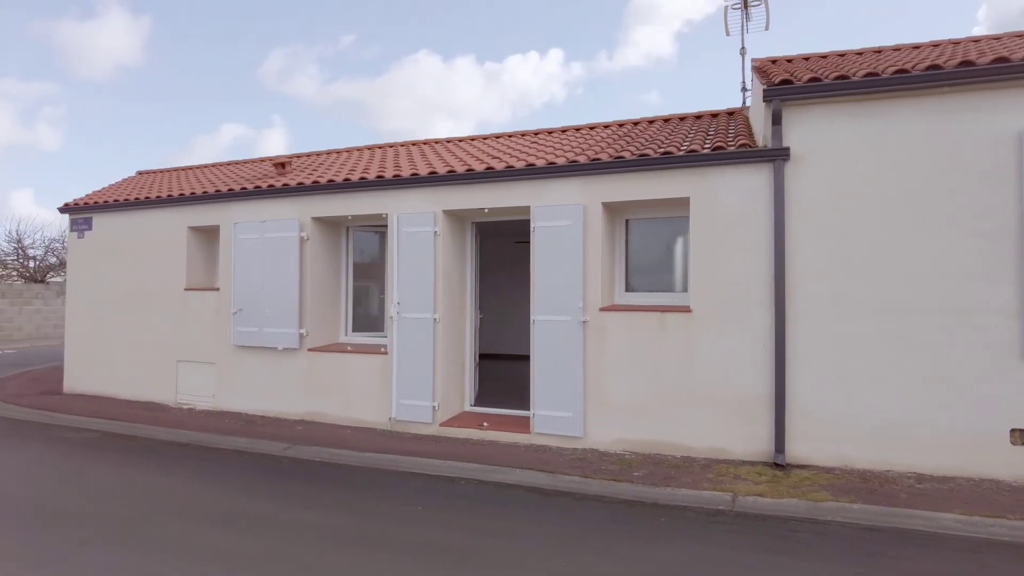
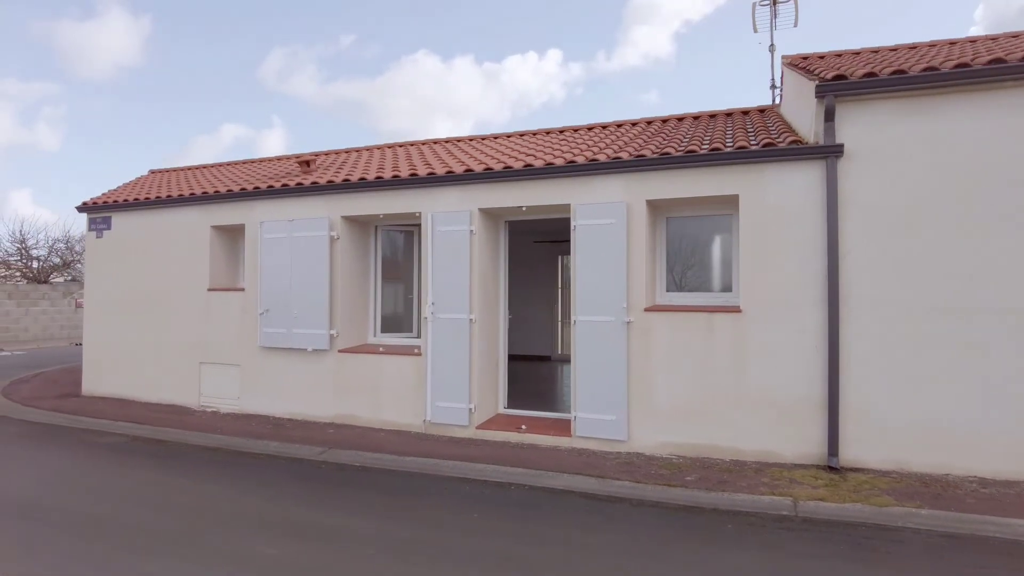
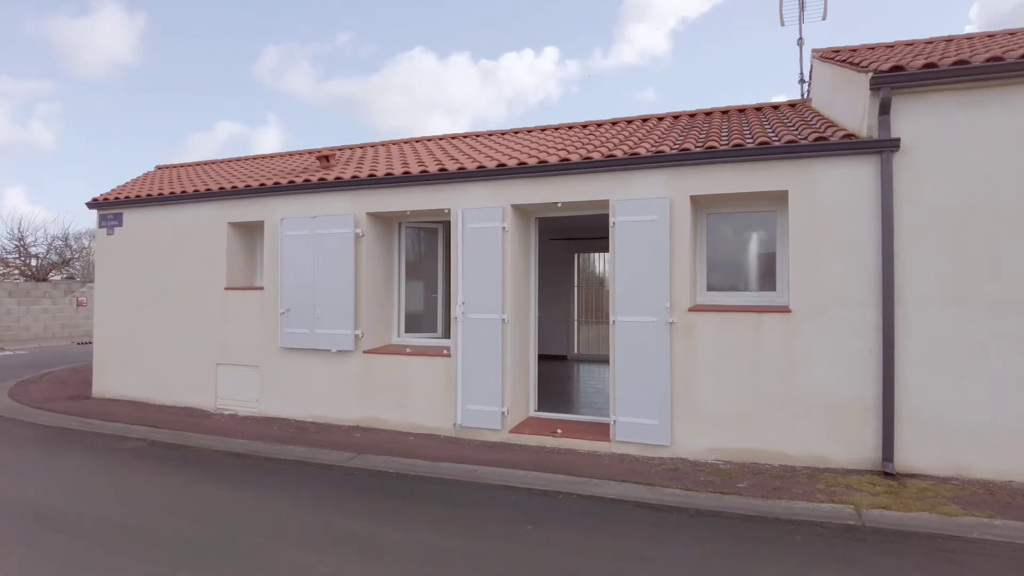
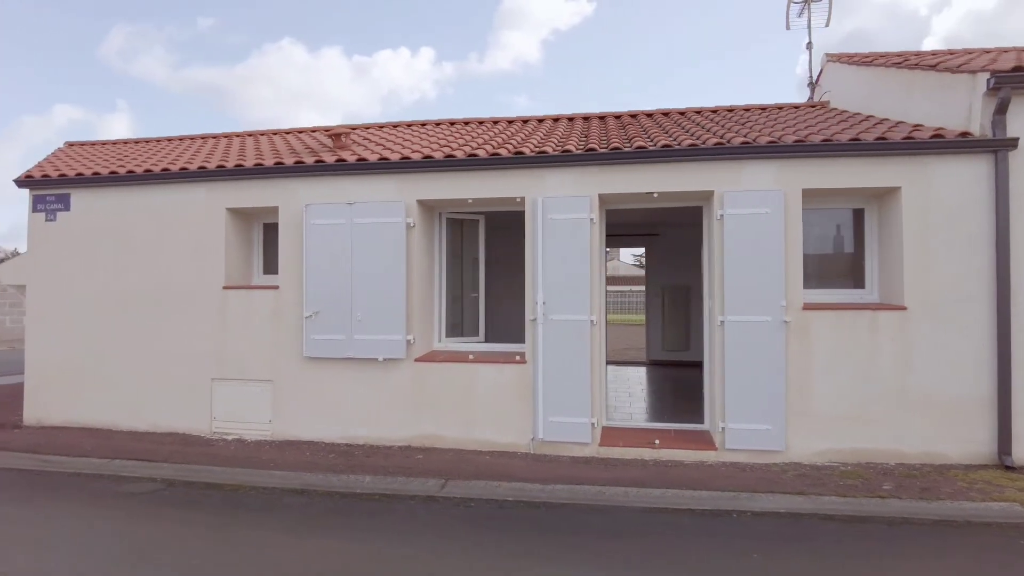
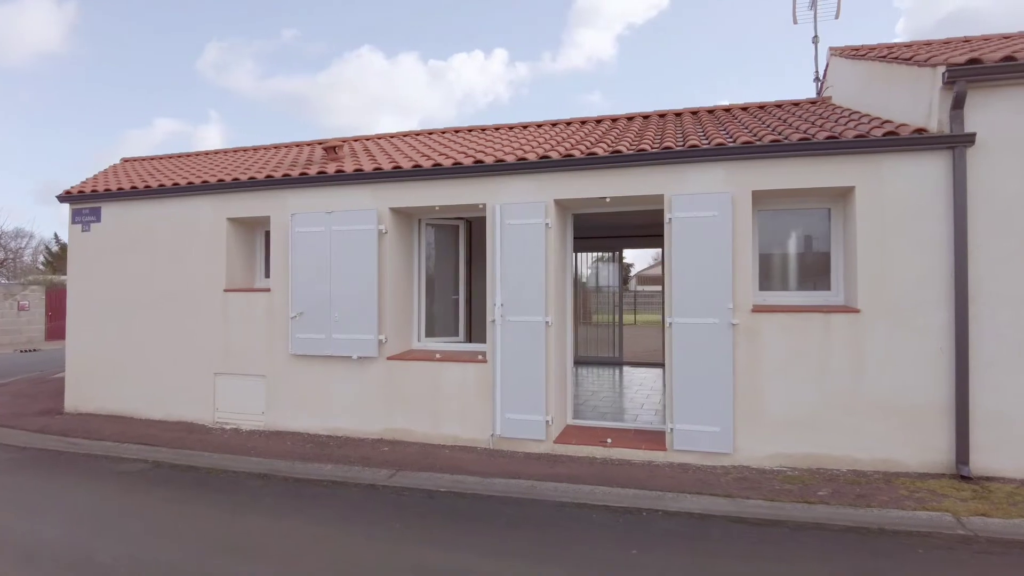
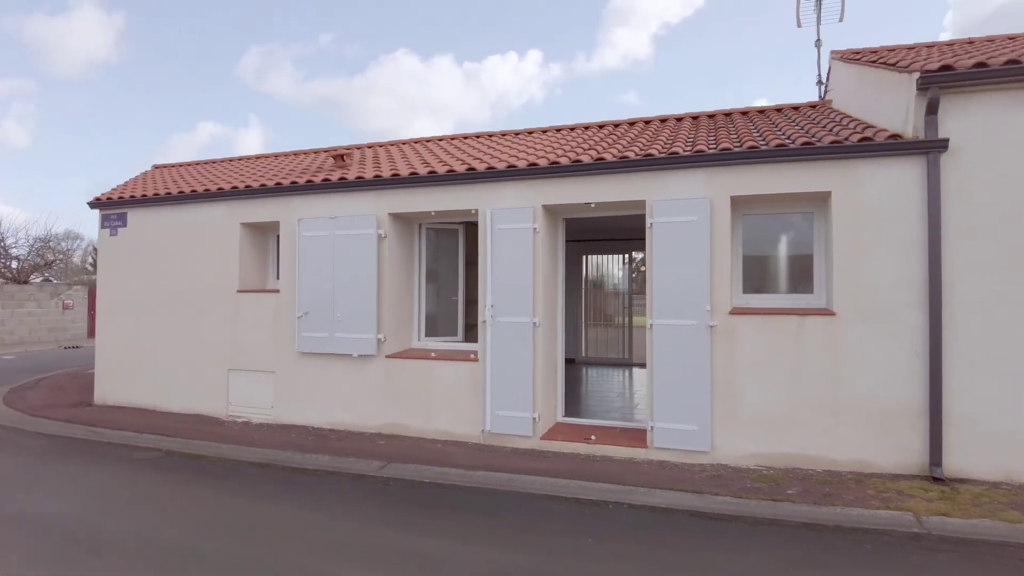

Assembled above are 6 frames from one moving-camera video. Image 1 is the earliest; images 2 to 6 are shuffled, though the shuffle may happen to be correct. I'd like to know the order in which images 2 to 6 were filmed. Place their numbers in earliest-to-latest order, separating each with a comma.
2, 3, 6, 5, 4
